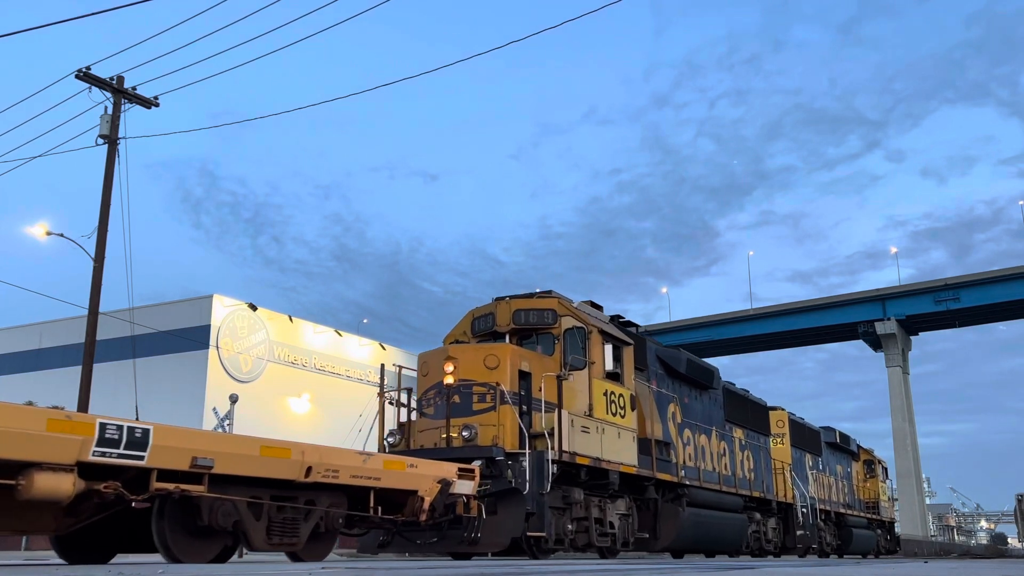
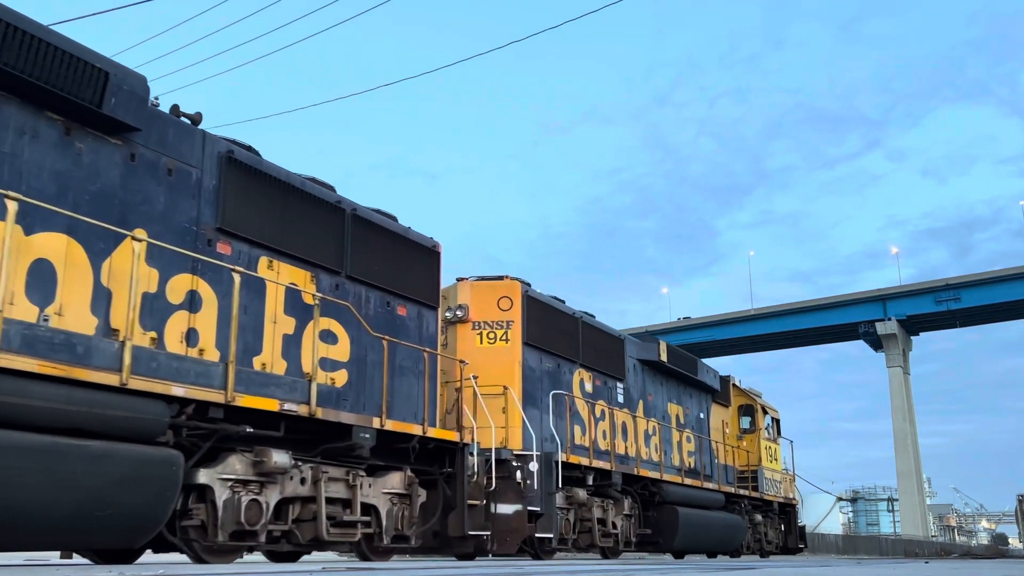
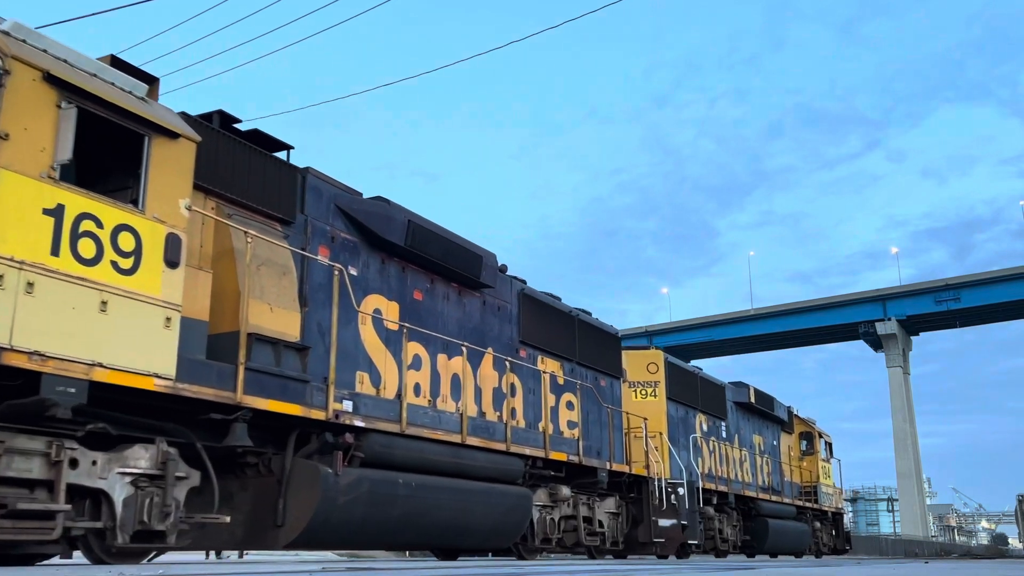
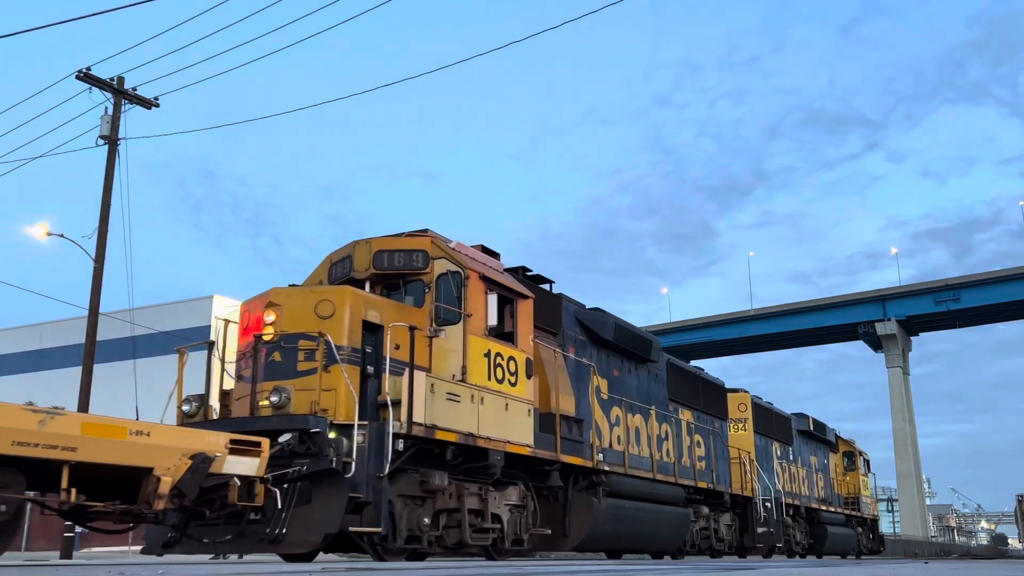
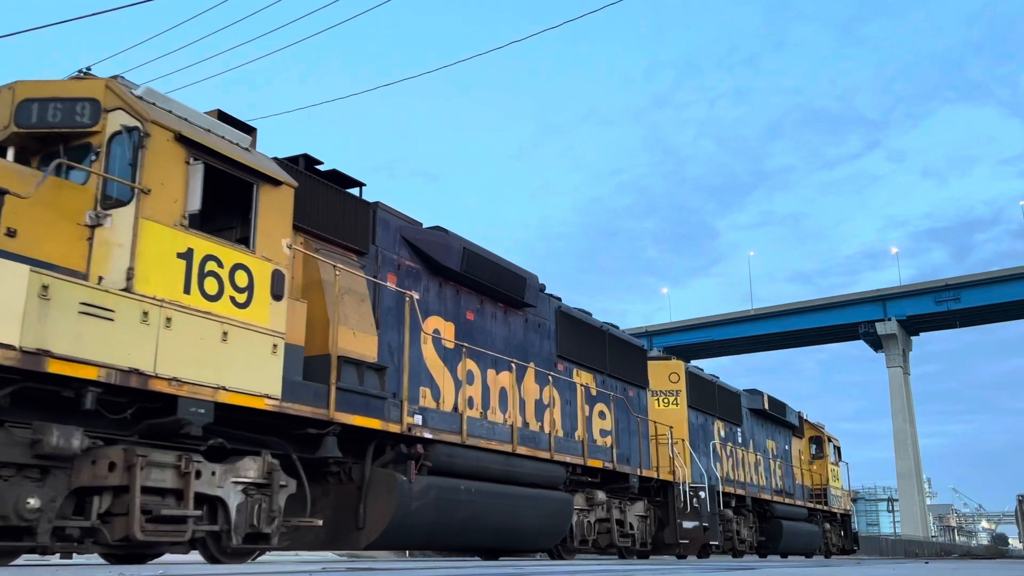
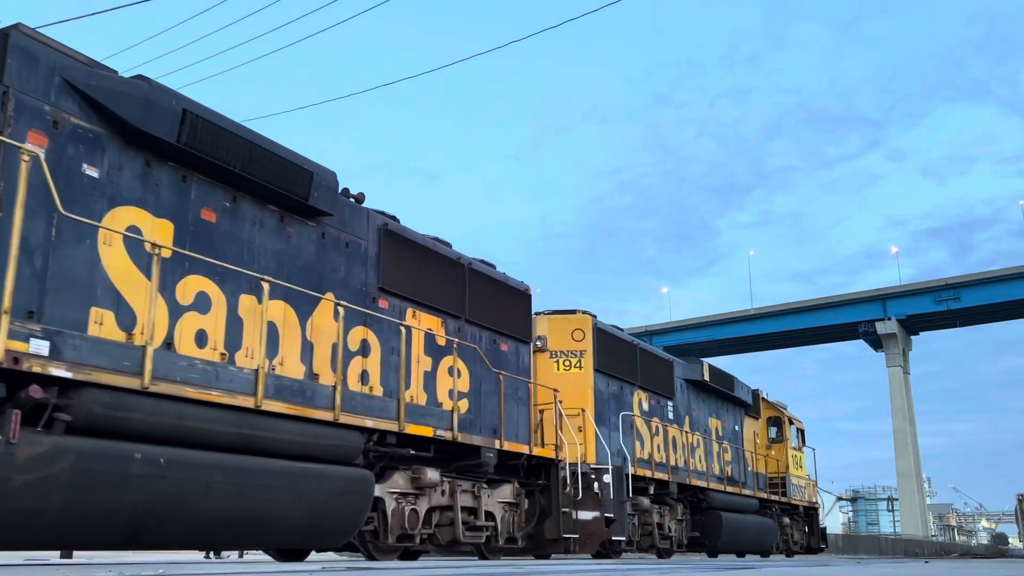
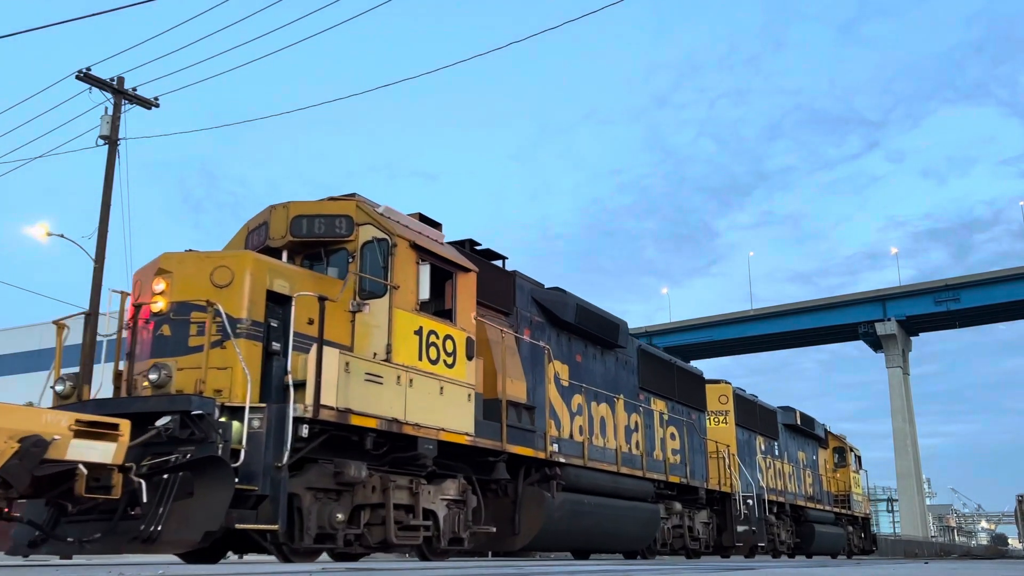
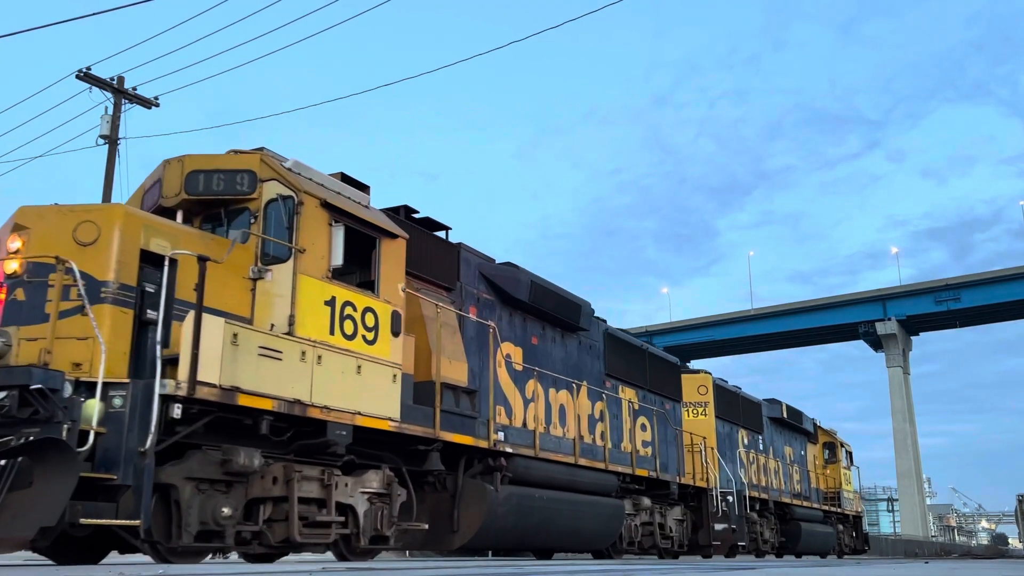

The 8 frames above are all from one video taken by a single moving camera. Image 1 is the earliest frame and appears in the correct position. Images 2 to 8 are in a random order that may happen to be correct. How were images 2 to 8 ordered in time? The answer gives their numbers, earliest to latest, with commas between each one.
4, 7, 8, 5, 3, 6, 2
